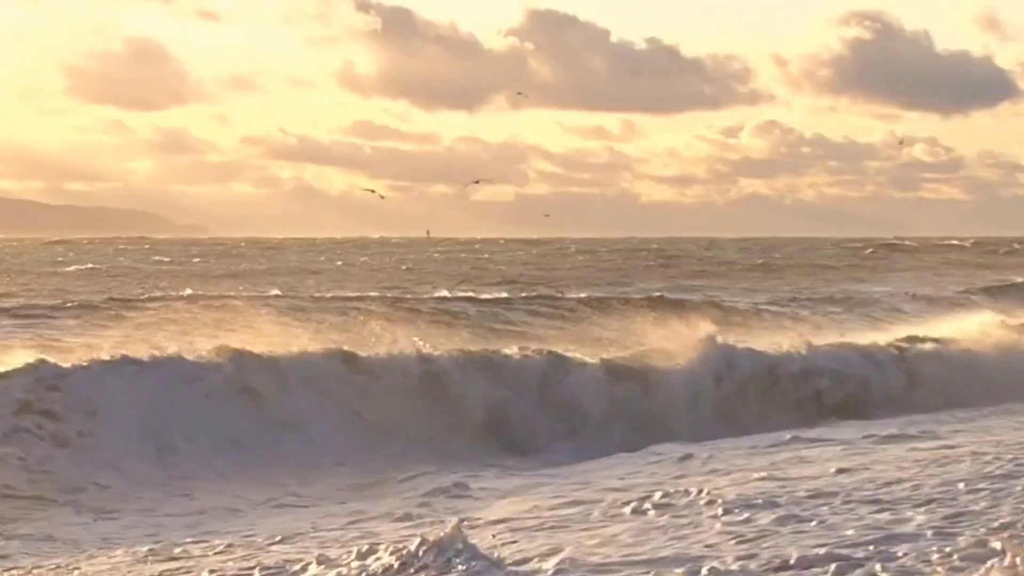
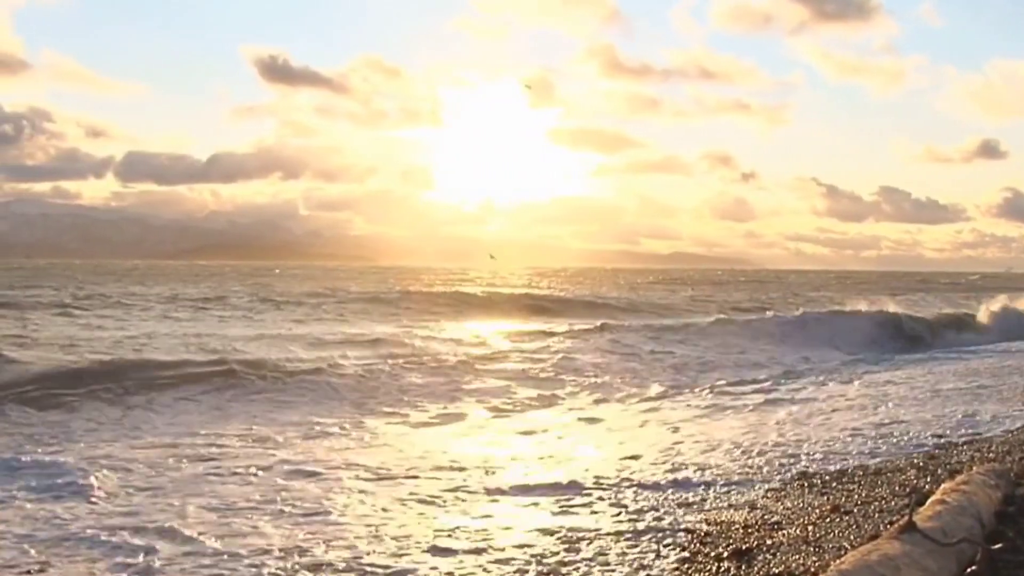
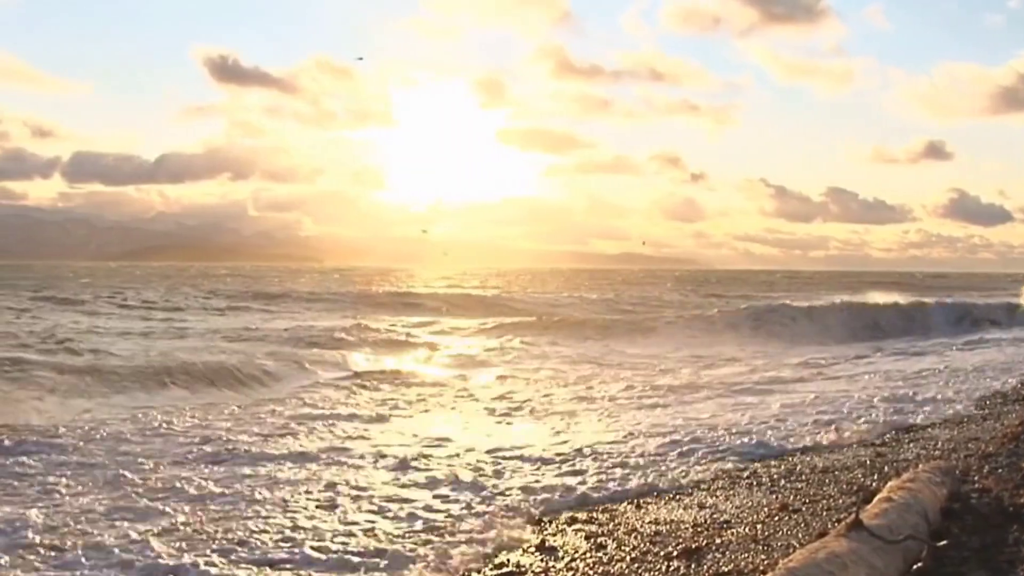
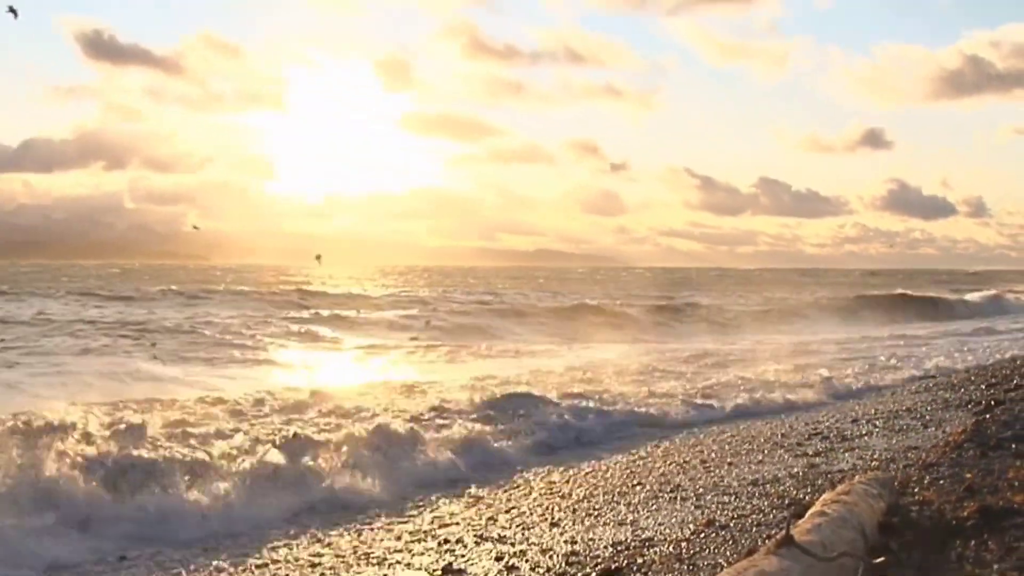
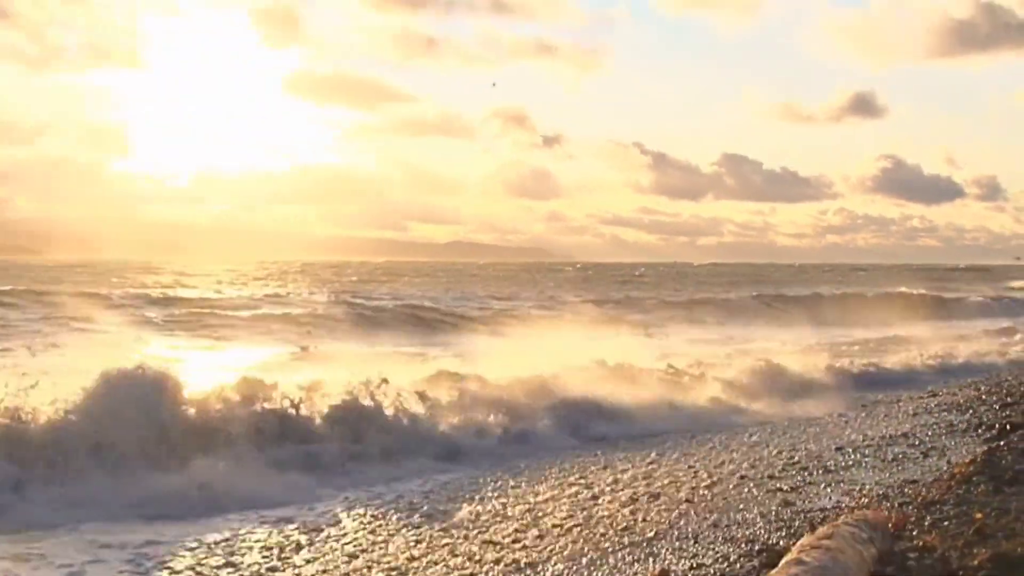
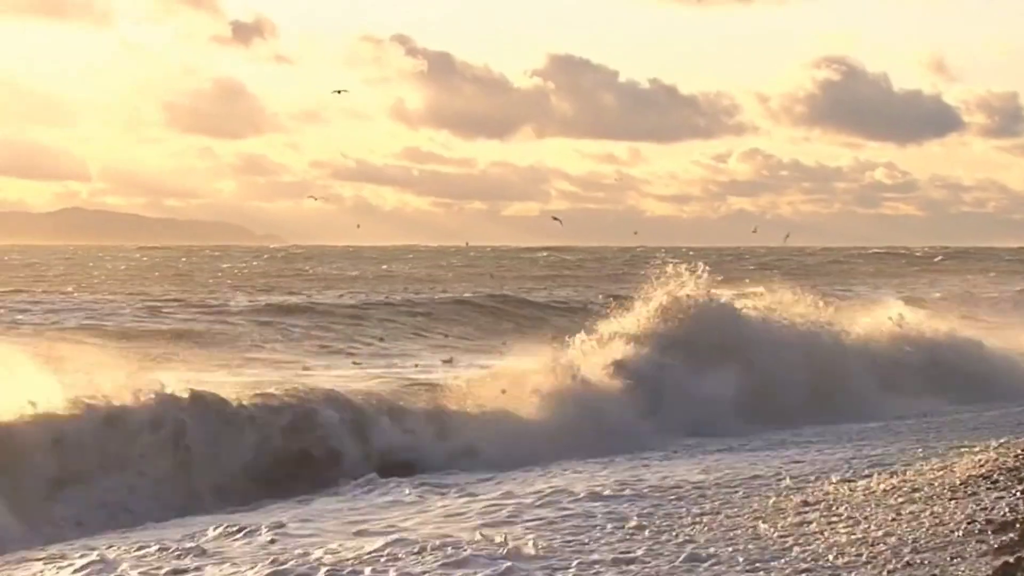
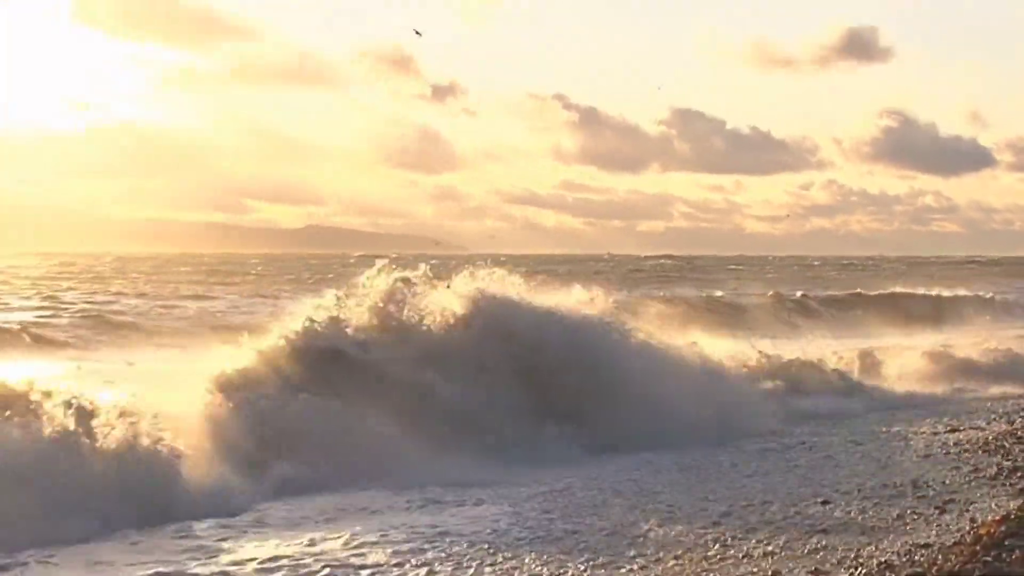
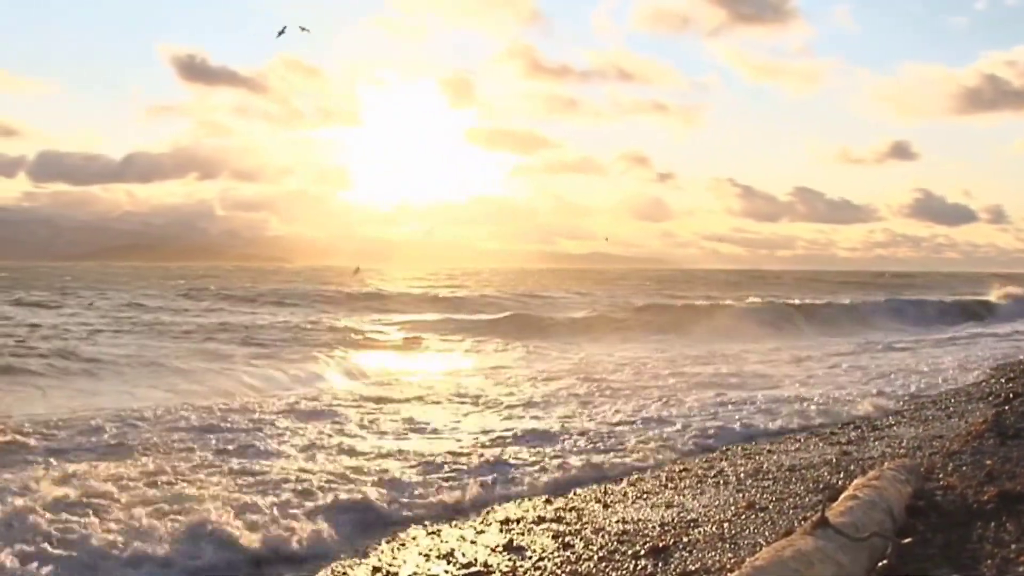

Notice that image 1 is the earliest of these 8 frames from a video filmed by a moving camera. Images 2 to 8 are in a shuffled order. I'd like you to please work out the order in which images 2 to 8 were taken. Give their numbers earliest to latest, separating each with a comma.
6, 7, 5, 4, 8, 3, 2
